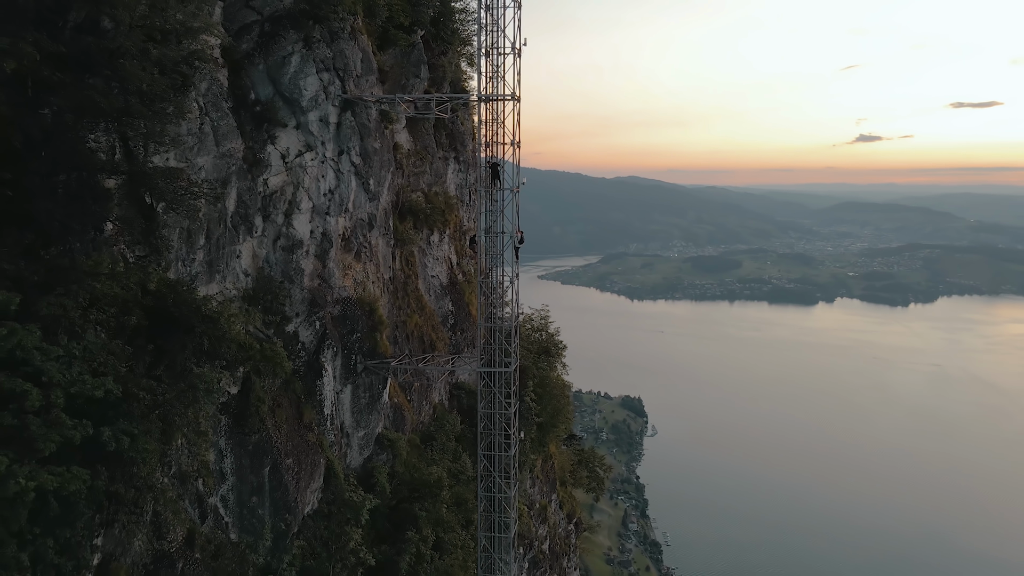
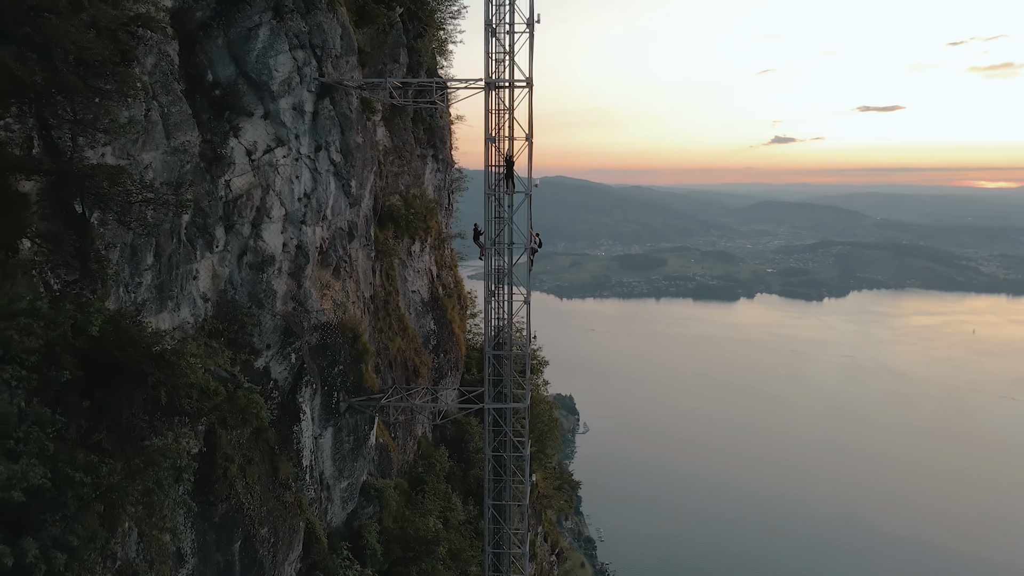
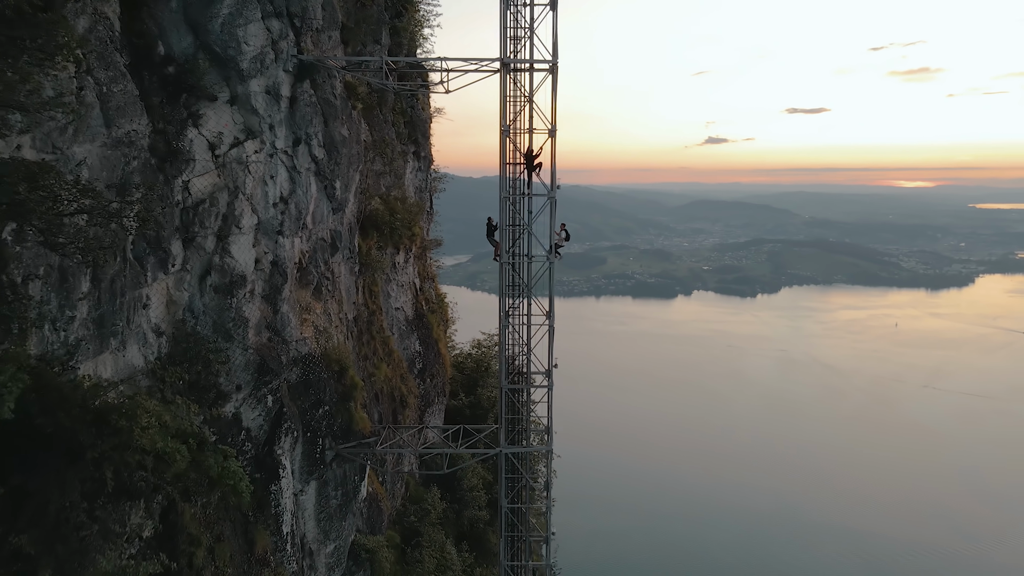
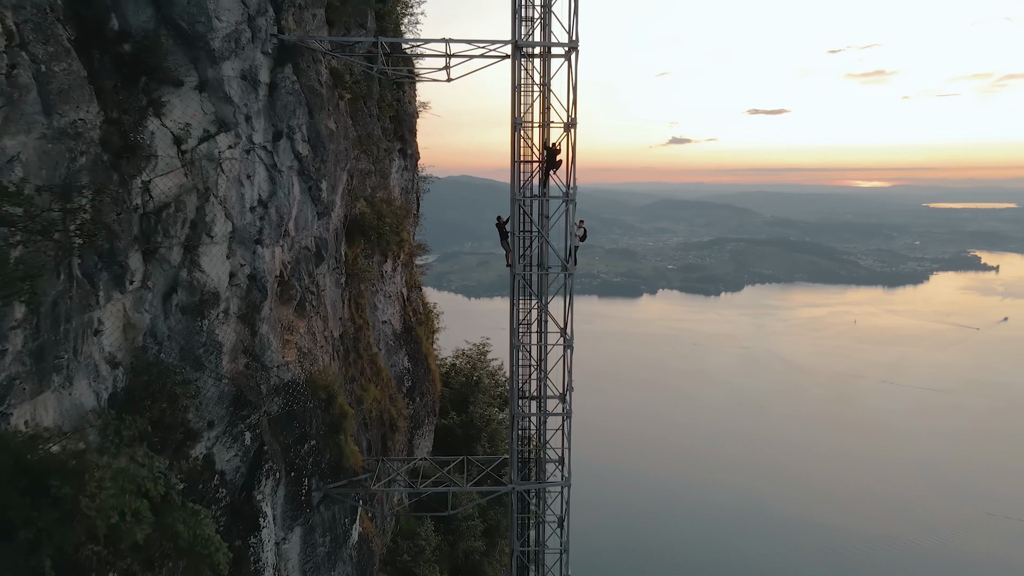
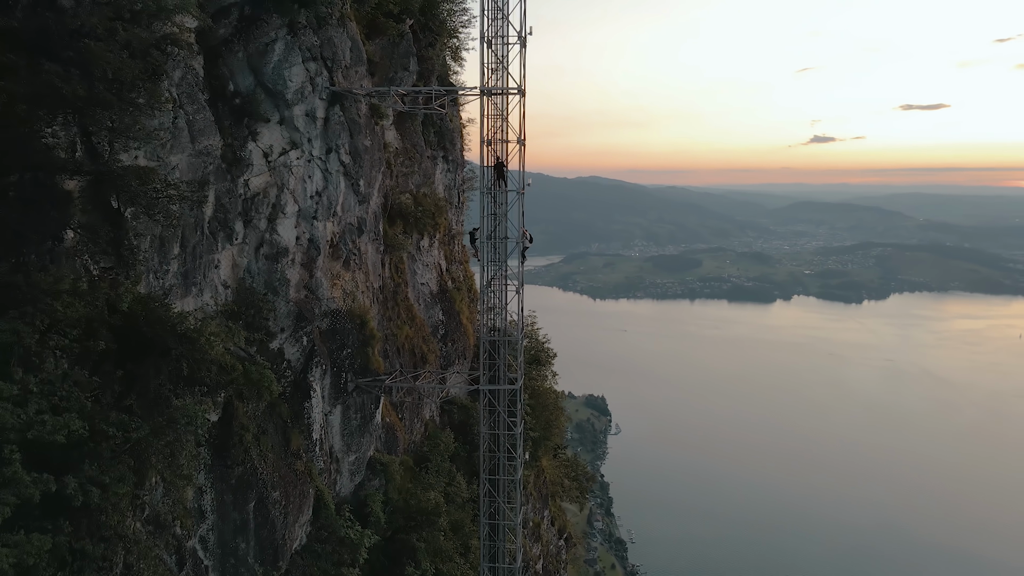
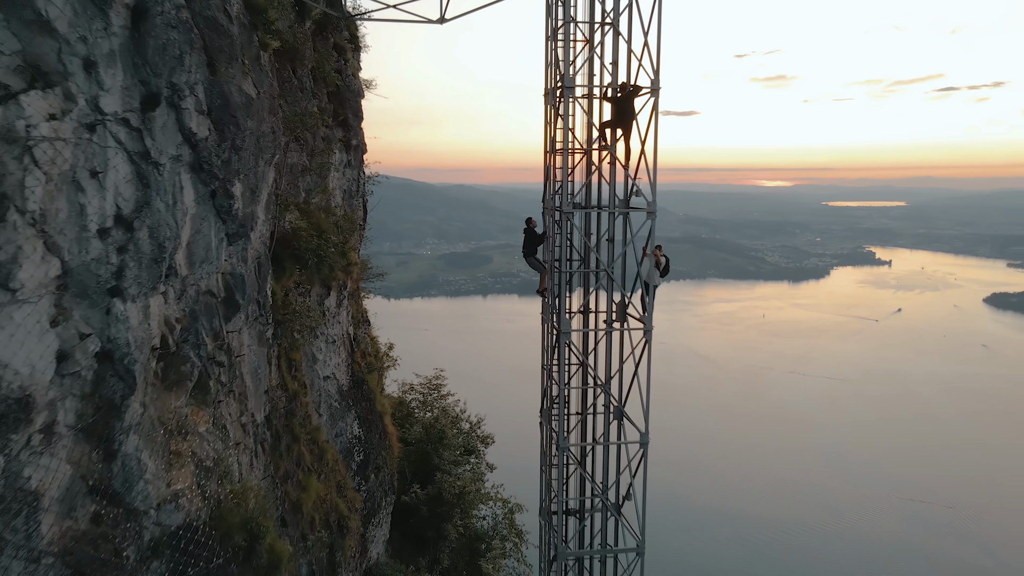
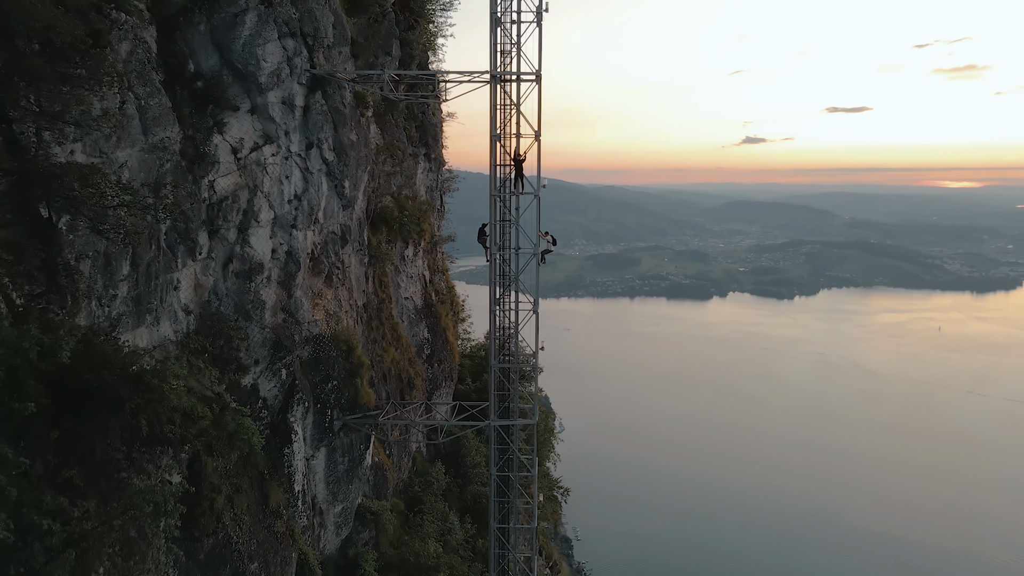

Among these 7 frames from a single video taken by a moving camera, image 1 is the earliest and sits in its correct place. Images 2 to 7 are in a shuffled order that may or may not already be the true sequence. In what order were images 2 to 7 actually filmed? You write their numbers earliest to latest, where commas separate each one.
5, 2, 7, 3, 4, 6
